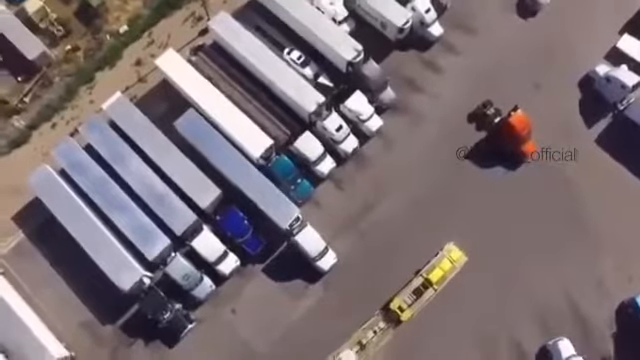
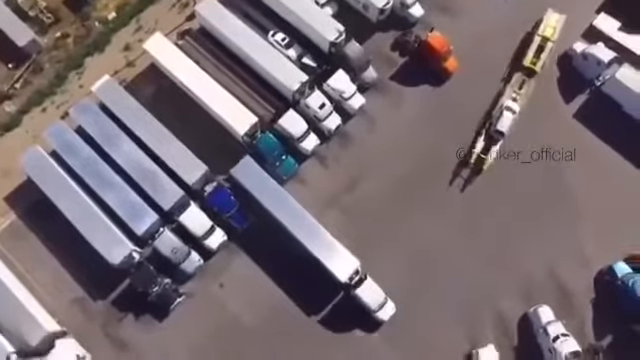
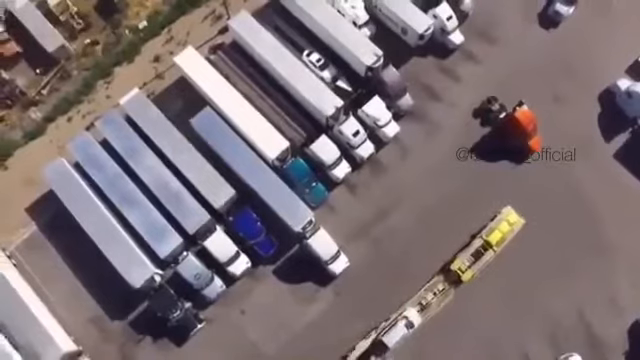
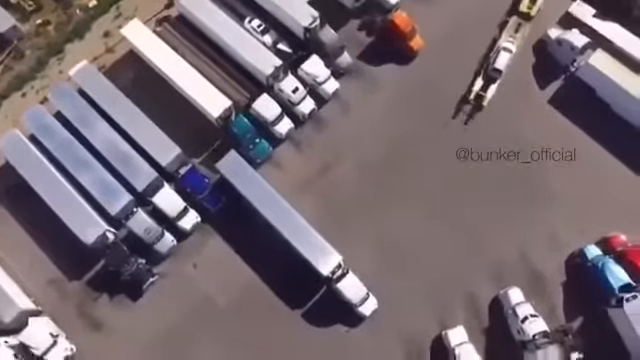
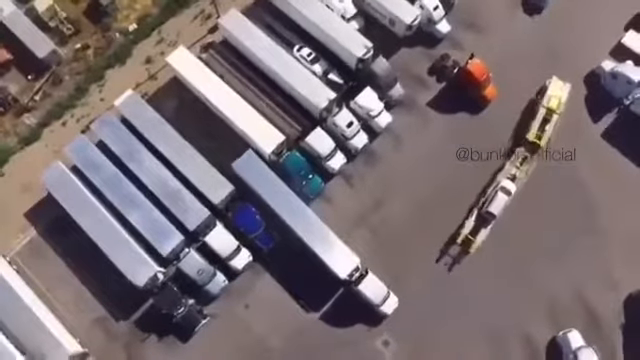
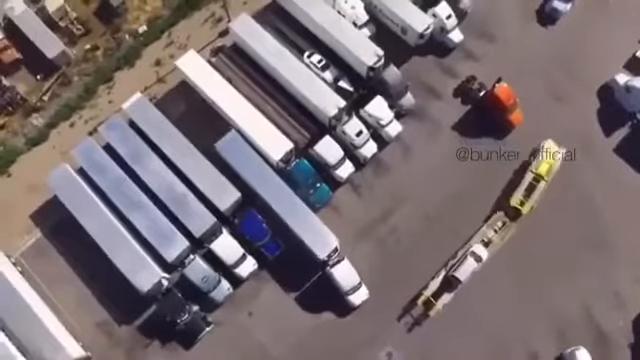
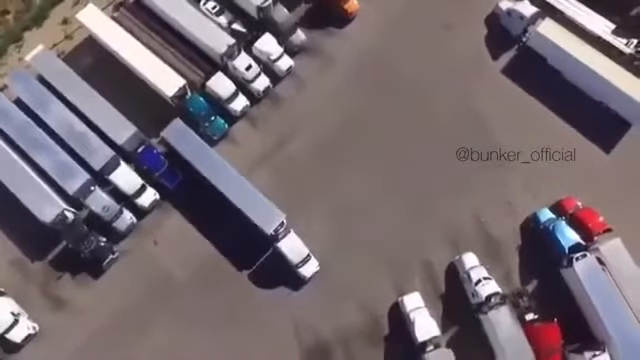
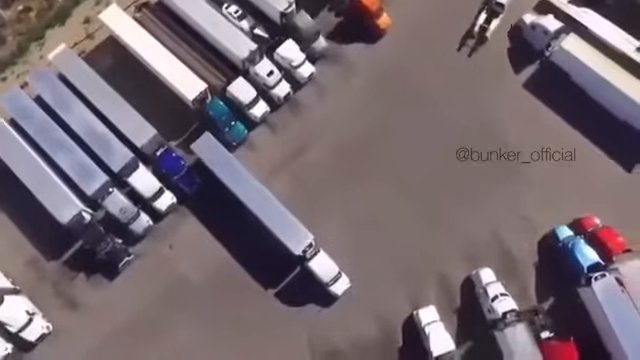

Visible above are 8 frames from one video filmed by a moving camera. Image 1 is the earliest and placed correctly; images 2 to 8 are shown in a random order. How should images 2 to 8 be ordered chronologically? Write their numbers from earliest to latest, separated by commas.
3, 6, 5, 2, 4, 8, 7
